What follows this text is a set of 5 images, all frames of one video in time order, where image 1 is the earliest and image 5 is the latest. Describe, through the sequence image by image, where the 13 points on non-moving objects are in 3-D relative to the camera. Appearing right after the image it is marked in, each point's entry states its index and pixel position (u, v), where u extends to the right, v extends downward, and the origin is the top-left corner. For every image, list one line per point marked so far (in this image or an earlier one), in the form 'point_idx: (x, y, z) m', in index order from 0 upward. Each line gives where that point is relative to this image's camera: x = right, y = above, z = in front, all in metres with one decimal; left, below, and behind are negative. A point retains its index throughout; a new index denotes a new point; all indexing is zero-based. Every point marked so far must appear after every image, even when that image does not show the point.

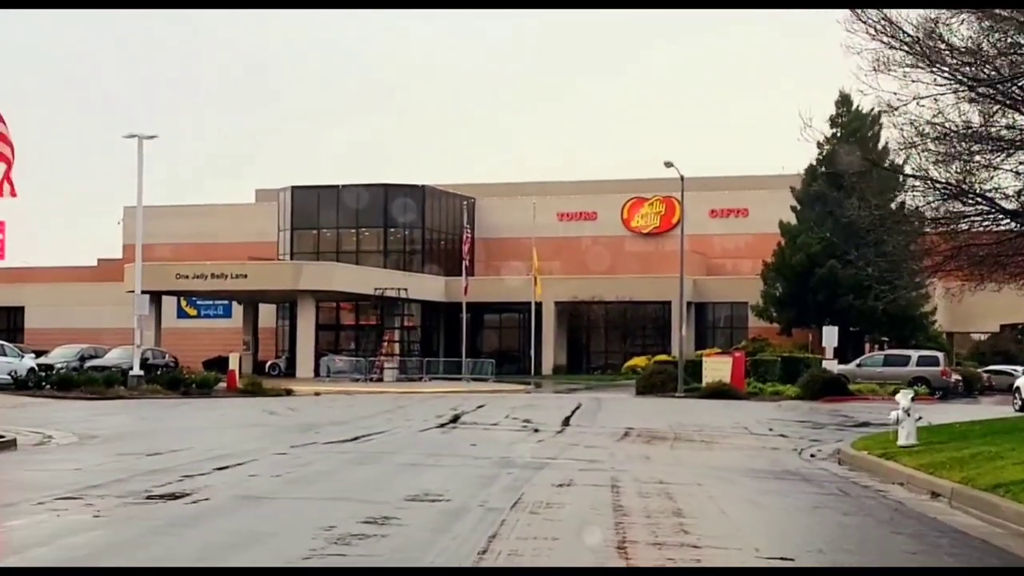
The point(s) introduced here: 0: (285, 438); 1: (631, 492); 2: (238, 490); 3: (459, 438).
0: (-4.0, -2.6, +20.0) m
1: (+1.2, -2.2, +12.1) m
2: (-2.7, -2.0, +11.3) m
3: (-0.9, -2.5, +19.6) m
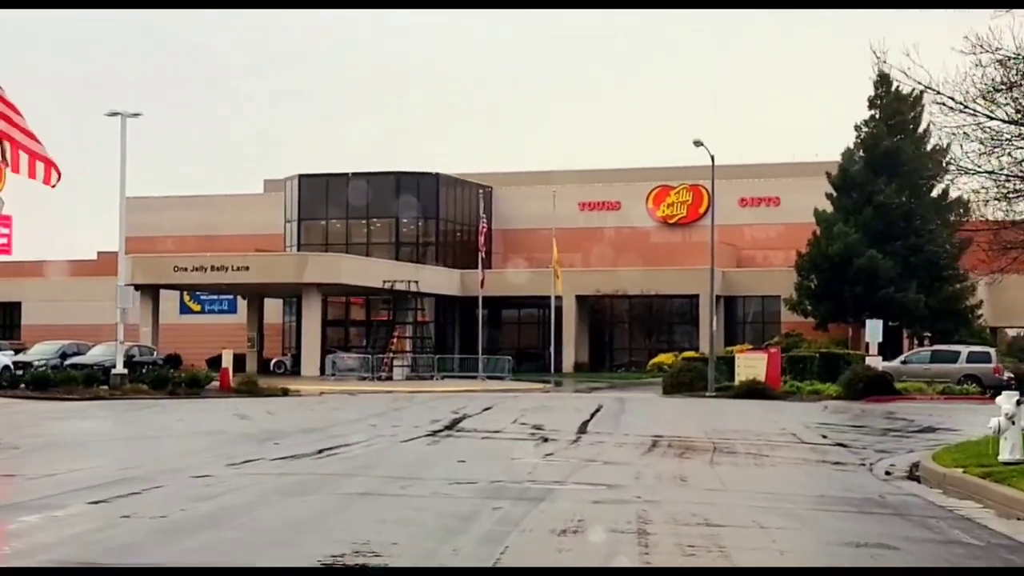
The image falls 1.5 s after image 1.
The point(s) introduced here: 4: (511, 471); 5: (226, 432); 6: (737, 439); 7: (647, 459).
0: (-4.0, -2.3, +16.4) m
1: (+1.1, -1.9, +8.5) m
2: (-2.8, -1.7, +7.7) m
3: (-0.9, -2.2, +15.9) m
4: (0.0, -2.1, +13.5) m
5: (-4.9, -2.5, +19.9) m
6: (+3.8, -2.5, +19.4) m
7: (+1.8, -2.3, +15.5) m
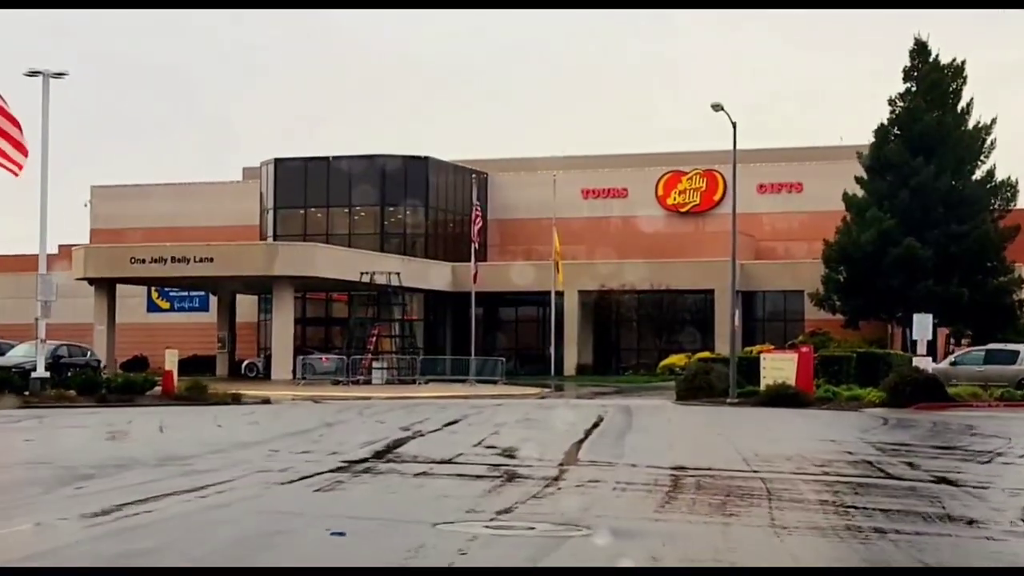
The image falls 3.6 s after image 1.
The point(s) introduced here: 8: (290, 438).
0: (-4.5, -1.9, +10.4) m
1: (+0.5, -1.4, +2.4) m
2: (-3.5, -1.3, +1.7) m
3: (-1.4, -1.8, +9.9) m
4: (-0.6, -1.7, +7.4) m
5: (-5.5, -2.1, +13.9) m
6: (+3.3, -2.1, +13.3) m
7: (+1.3, -1.9, +9.4) m
8: (-3.1, -2.1, +16.4) m
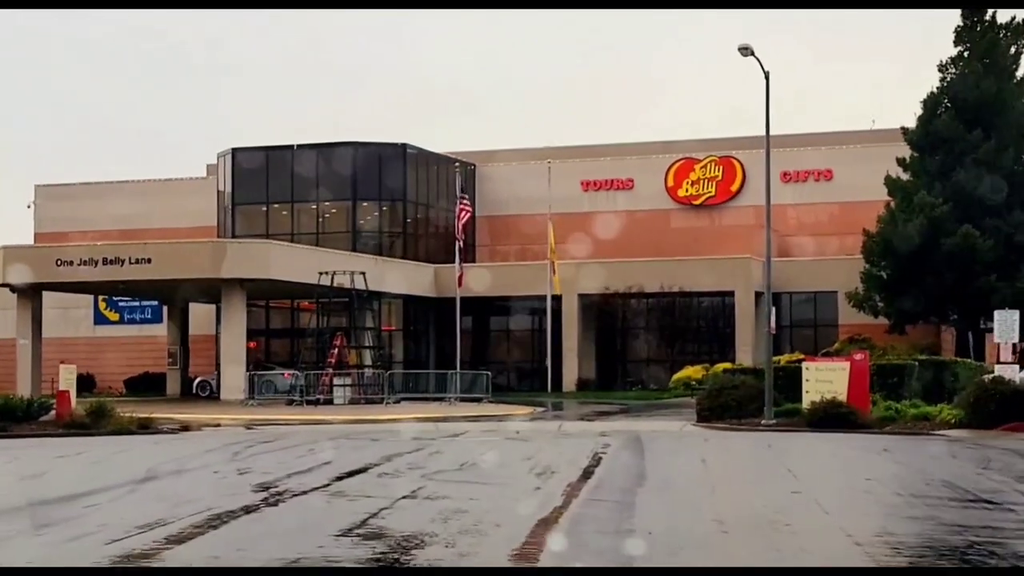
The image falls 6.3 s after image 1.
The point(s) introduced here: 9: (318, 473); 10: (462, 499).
0: (-5.2, -1.4, +2.9) m
1: (-0.2, -0.8, -5.2) m
2: (-4.2, -0.7, -5.9) m
3: (-2.1, -1.3, +2.3) m
4: (-1.3, -1.2, -0.1) m
5: (-6.1, -1.7, +6.4) m
6: (+2.6, -1.6, +5.7) m
7: (+0.6, -1.4, +1.8) m
8: (-3.8, -1.7, +8.8) m
9: (-2.1, -2.0, +12.6) m
10: (-0.4, -1.9, +10.5) m
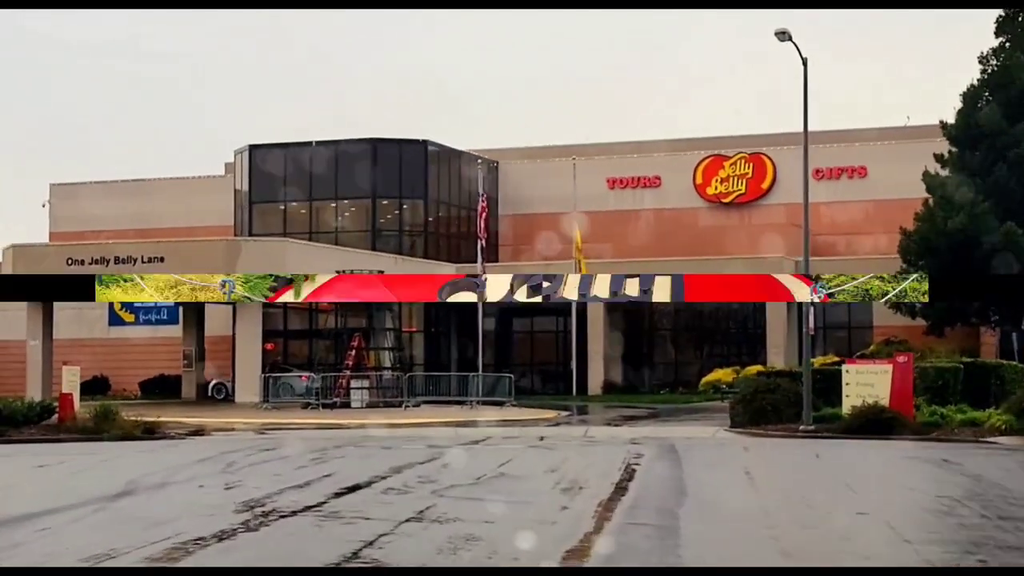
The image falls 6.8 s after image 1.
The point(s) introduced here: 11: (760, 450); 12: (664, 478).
0: (-5.2, -1.3, +1.5) m
1: (-0.4, -0.7, -6.7) m
2: (-4.4, -0.6, -7.3) m
3: (-2.1, -1.2, +0.9) m
4: (-1.3, -1.1, -1.6) m
5: (-6.1, -1.6, +5.0) m
6: (+2.7, -1.5, +4.2) m
7: (+0.6, -1.2, +0.3) m
8: (-3.7, -1.7, +7.4) m
9: (-1.9, -1.9, +11.1) m
10: (-0.3, -1.9, +9.1) m
11: (+3.6, -2.4, +16.7) m
12: (+1.6, -2.1, +12.5) m
